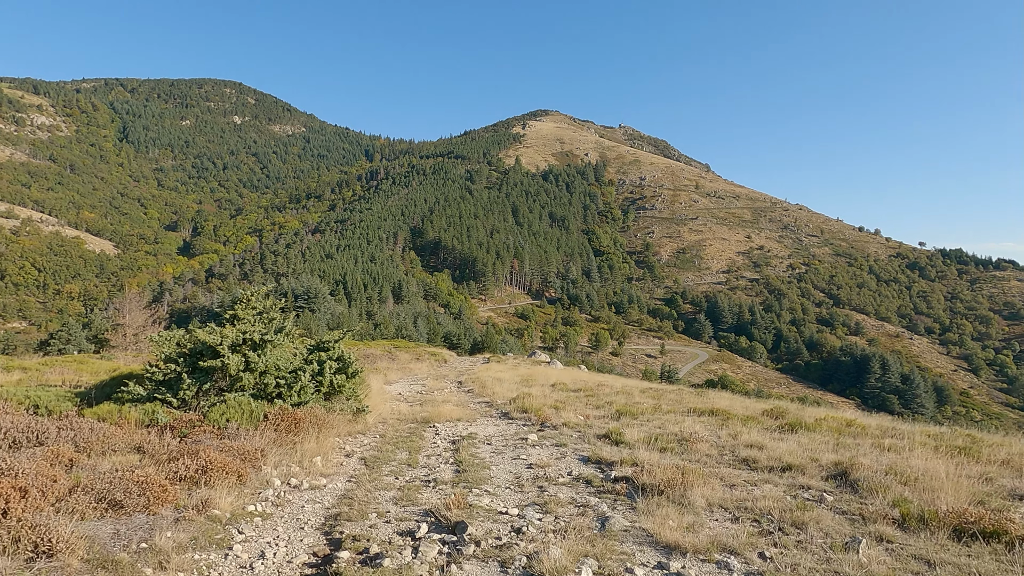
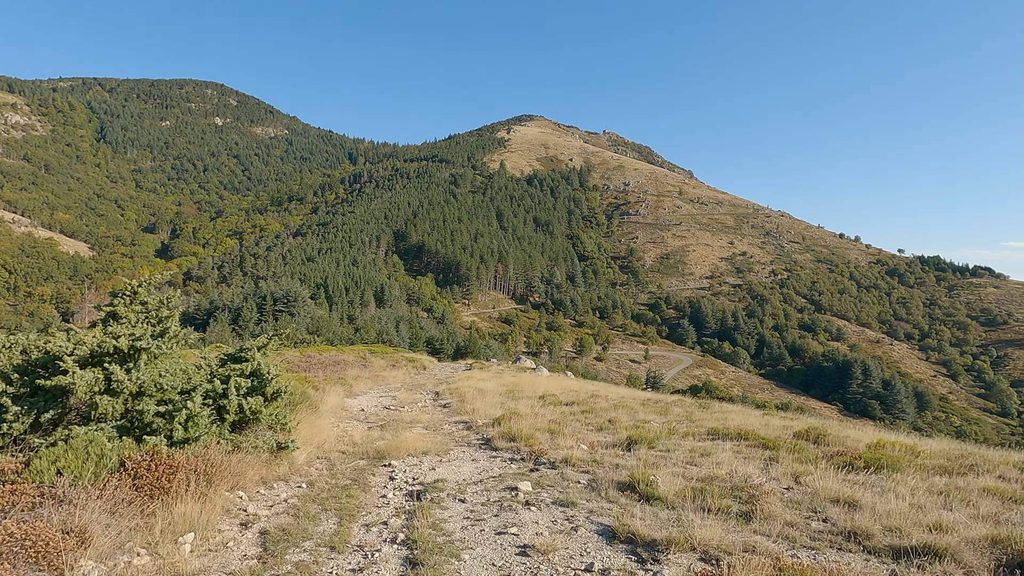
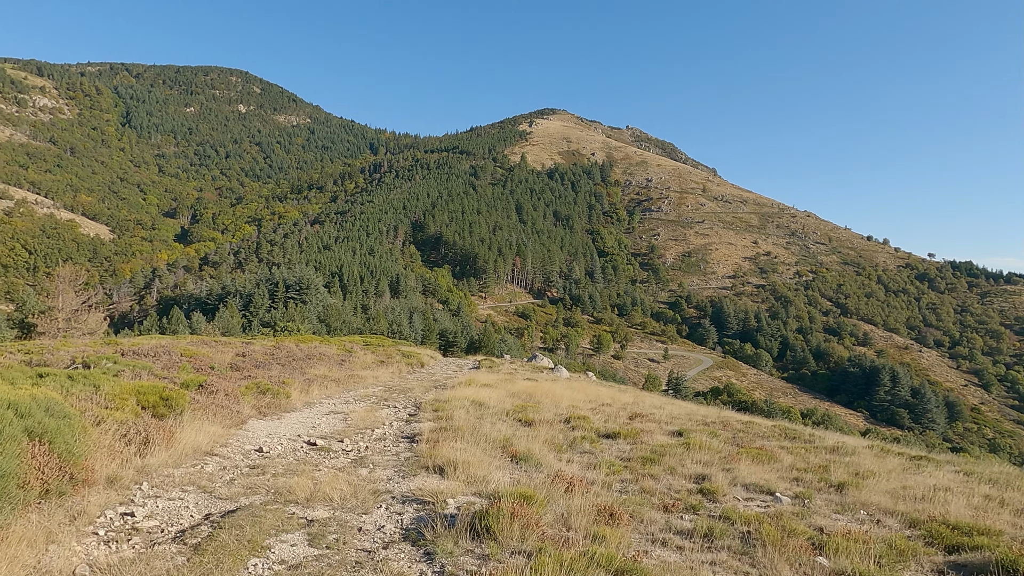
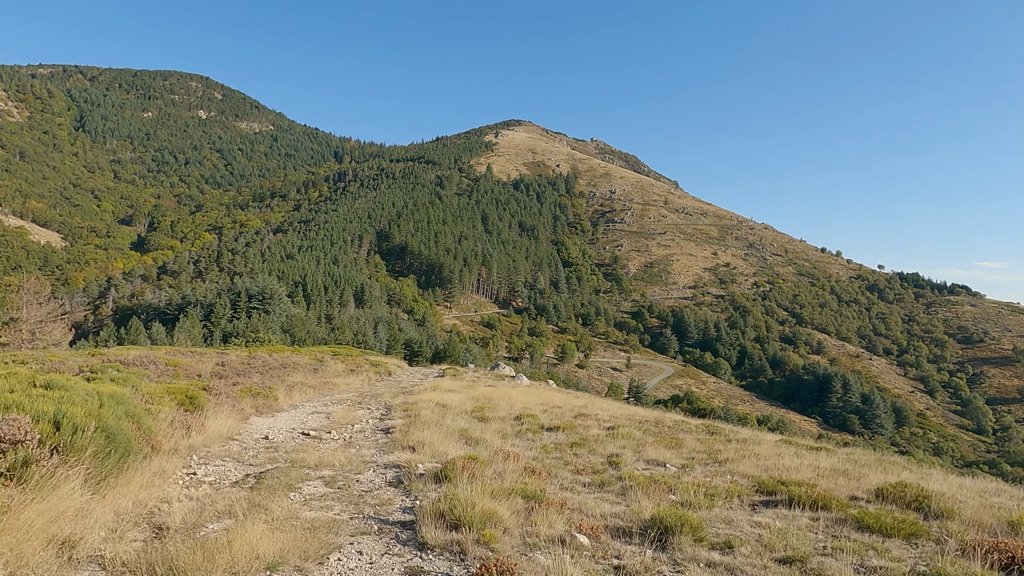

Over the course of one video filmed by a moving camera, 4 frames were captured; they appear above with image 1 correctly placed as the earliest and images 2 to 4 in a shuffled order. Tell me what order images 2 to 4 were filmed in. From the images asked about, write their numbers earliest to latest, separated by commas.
2, 4, 3
